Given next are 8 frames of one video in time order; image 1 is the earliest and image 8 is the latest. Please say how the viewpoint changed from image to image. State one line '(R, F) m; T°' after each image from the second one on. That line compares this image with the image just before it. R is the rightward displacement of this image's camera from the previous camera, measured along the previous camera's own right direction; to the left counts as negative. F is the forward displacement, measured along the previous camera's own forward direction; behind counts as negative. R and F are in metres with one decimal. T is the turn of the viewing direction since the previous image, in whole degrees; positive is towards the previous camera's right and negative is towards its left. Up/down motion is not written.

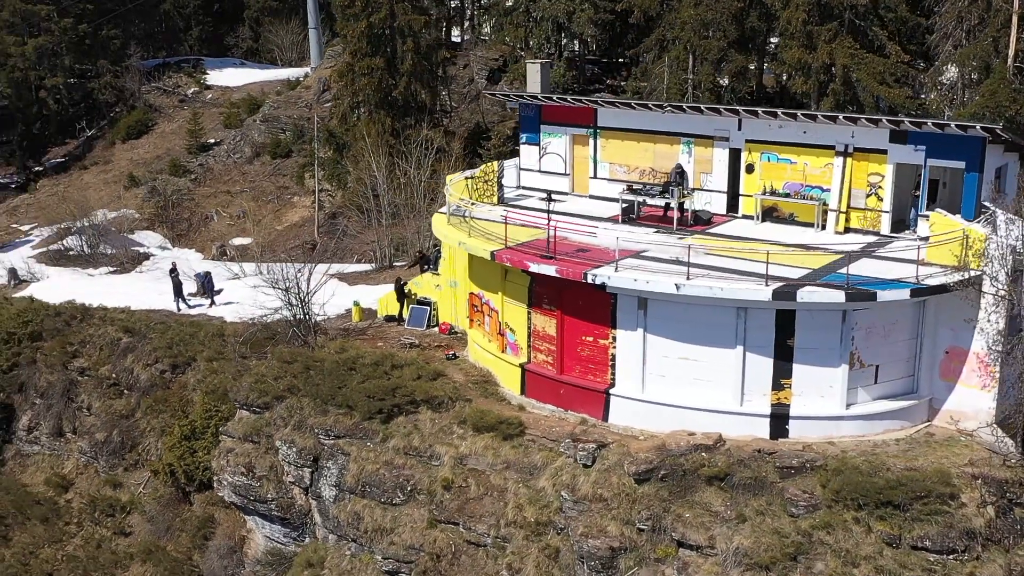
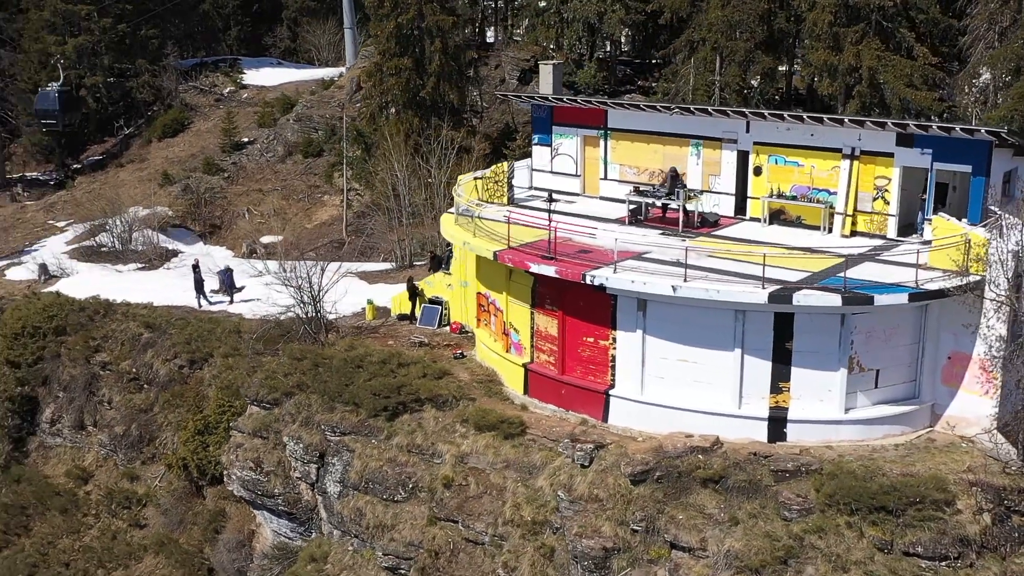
(+0.7, -0.1) m; -2°
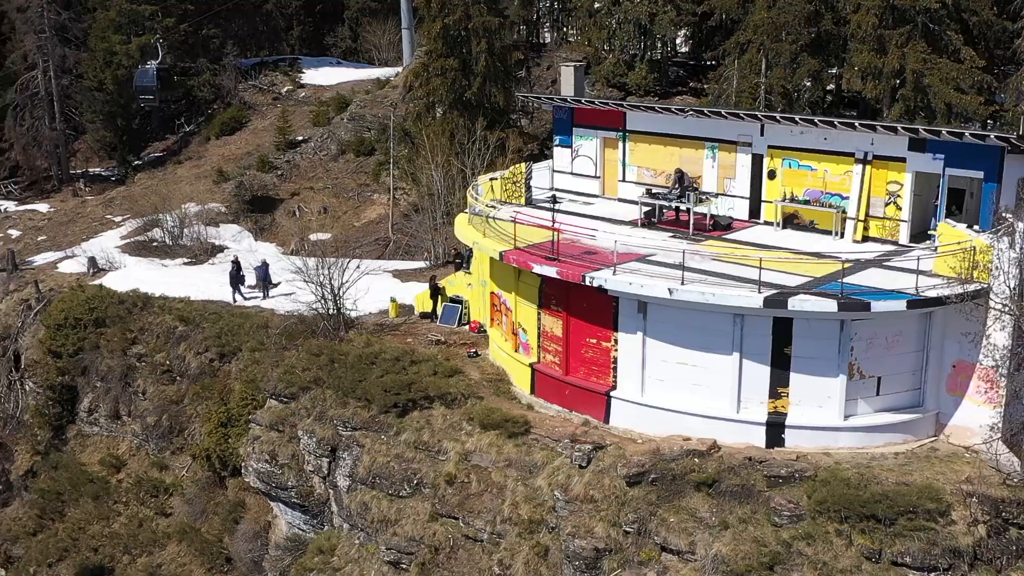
(+1.1, -0.1) m; -3°
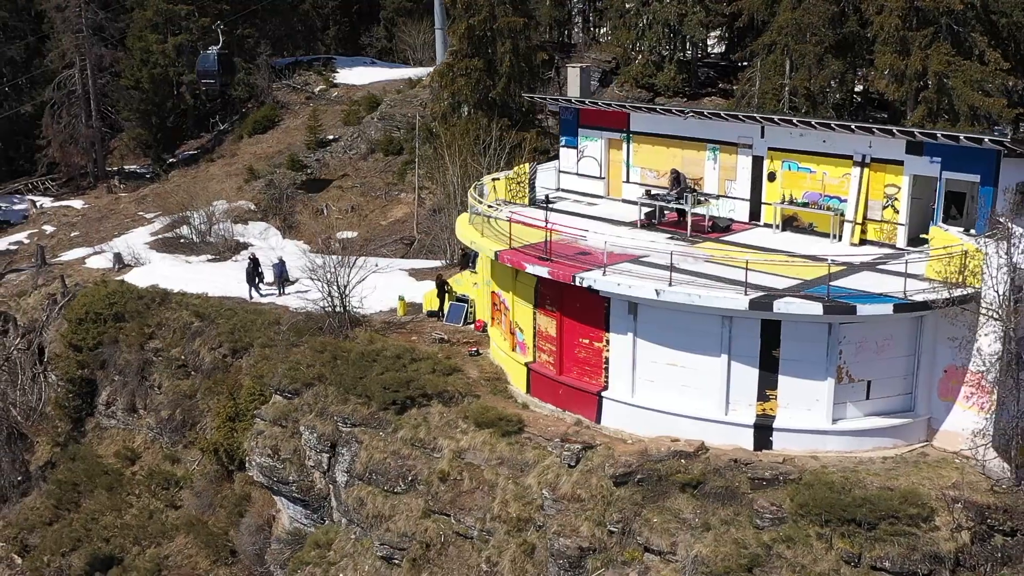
(+0.9, -0.1) m; -2°
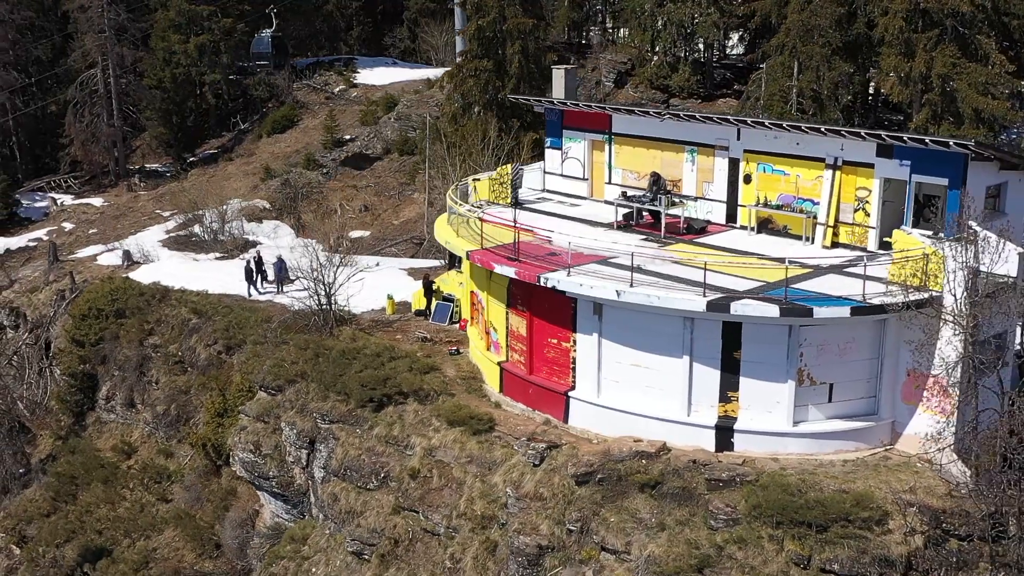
(+1.2, -0.1) m; -2°
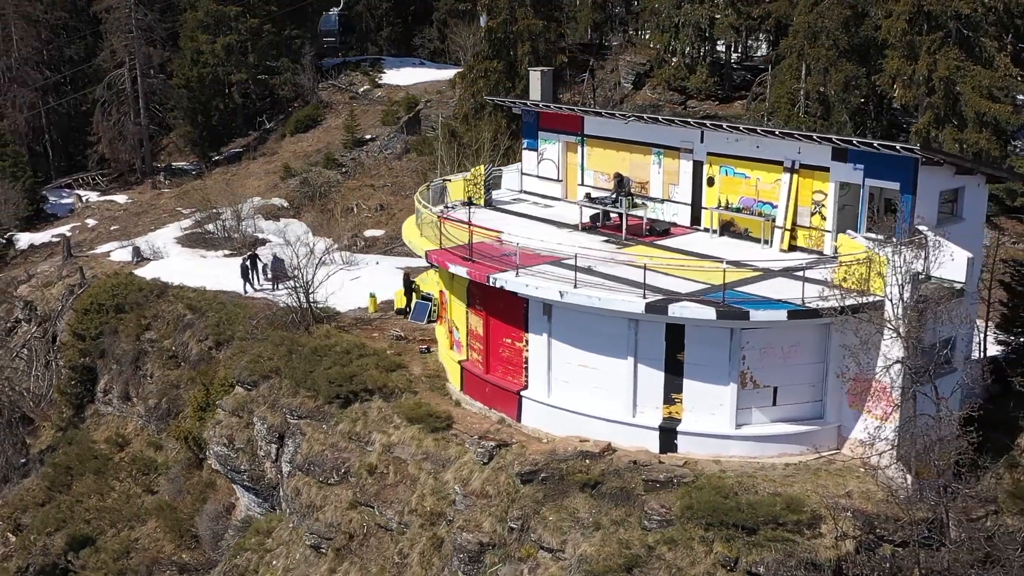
(+1.6, -0.2) m; -2°
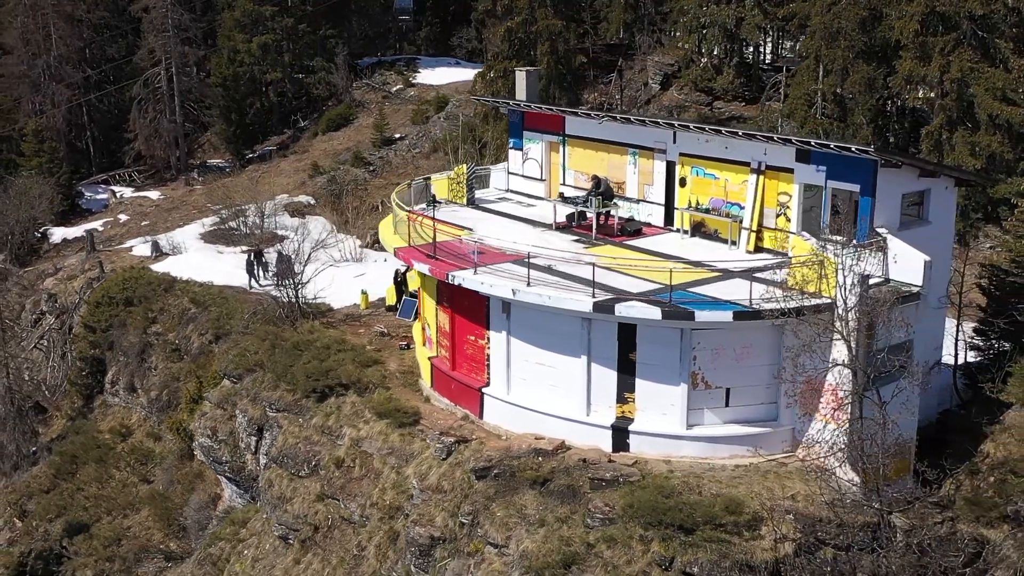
(+1.6, -0.1) m; -3°
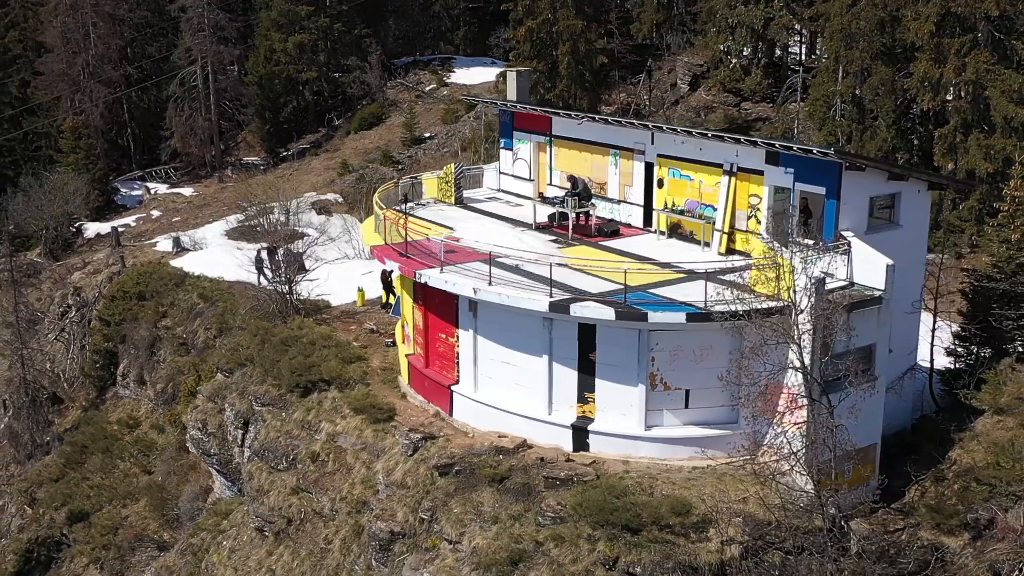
(+1.5, -0.1) m; -3°
